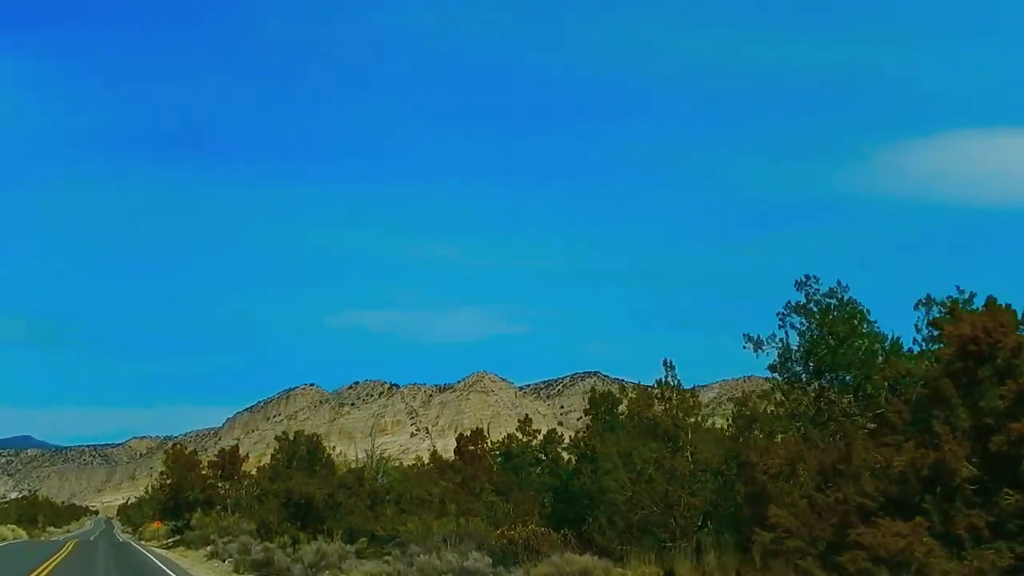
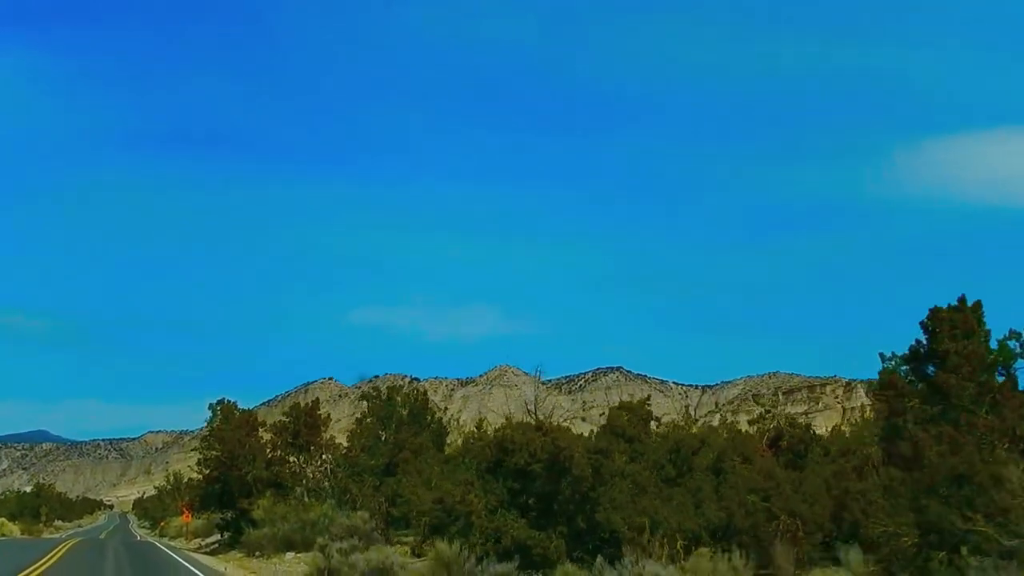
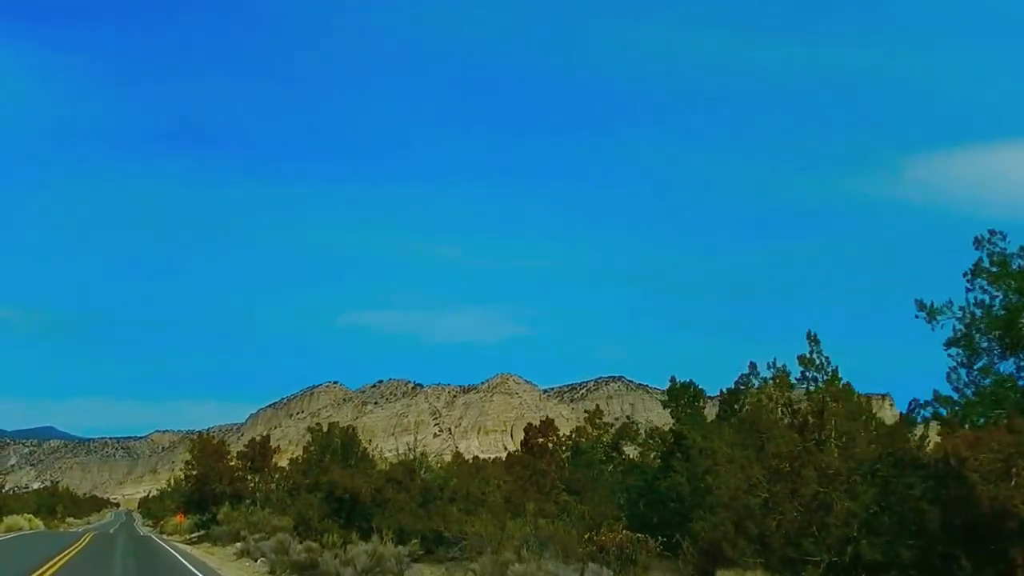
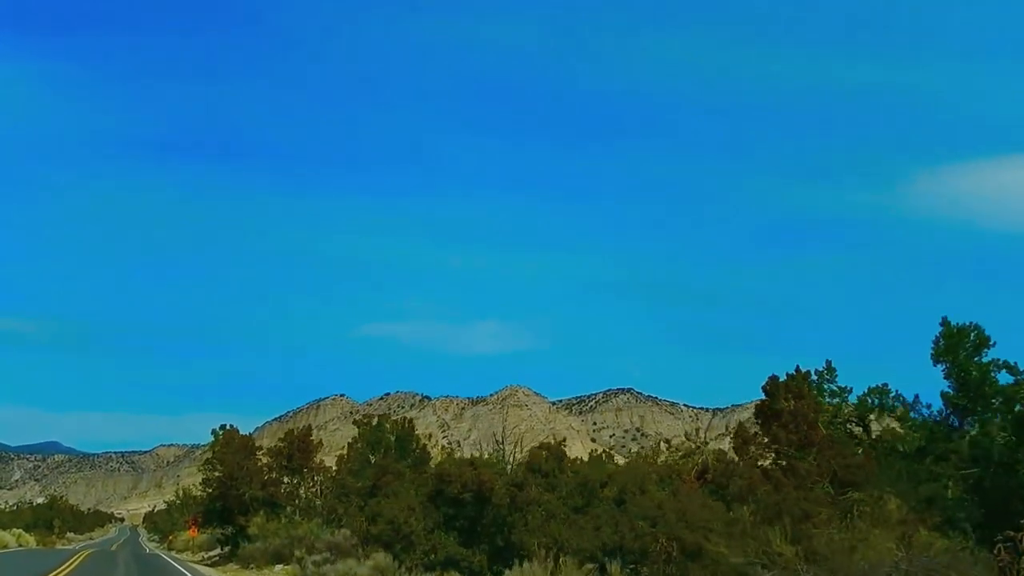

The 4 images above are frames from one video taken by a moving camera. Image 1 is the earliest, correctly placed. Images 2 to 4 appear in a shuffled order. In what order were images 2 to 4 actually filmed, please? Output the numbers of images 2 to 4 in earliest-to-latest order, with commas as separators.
3, 4, 2
